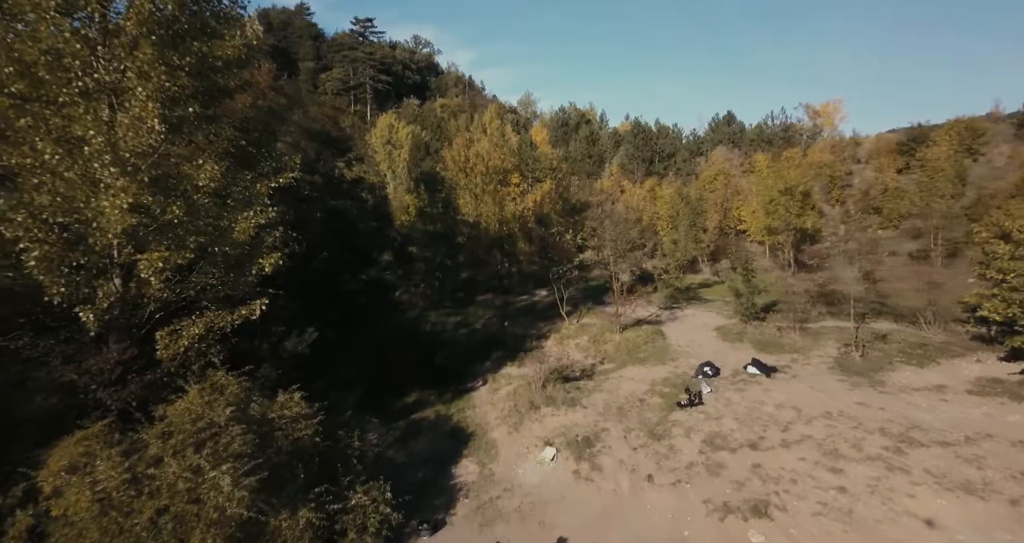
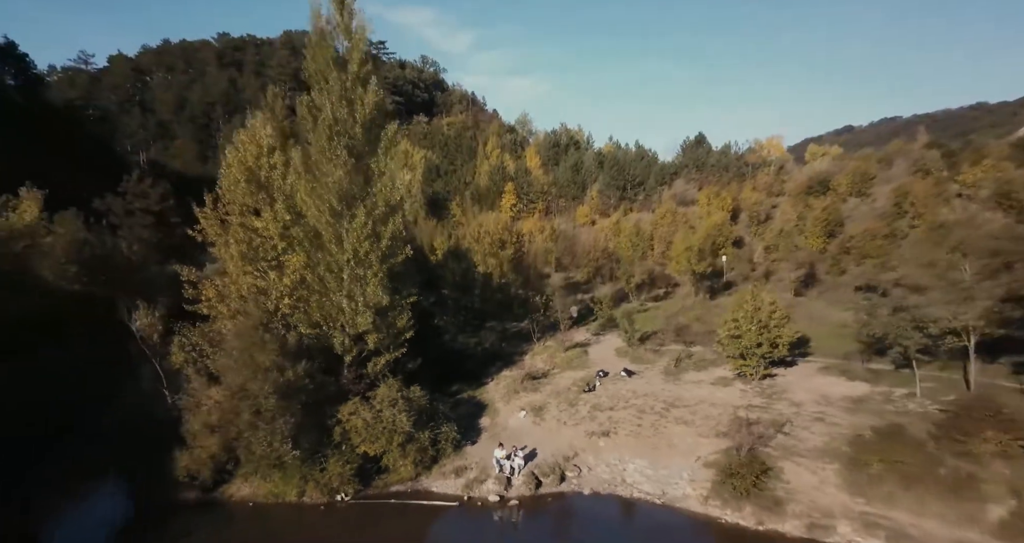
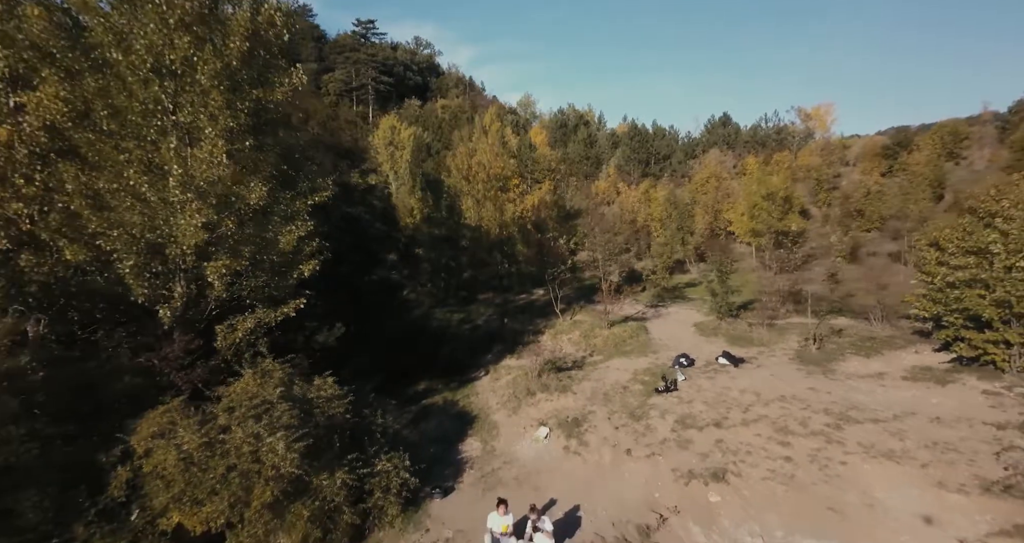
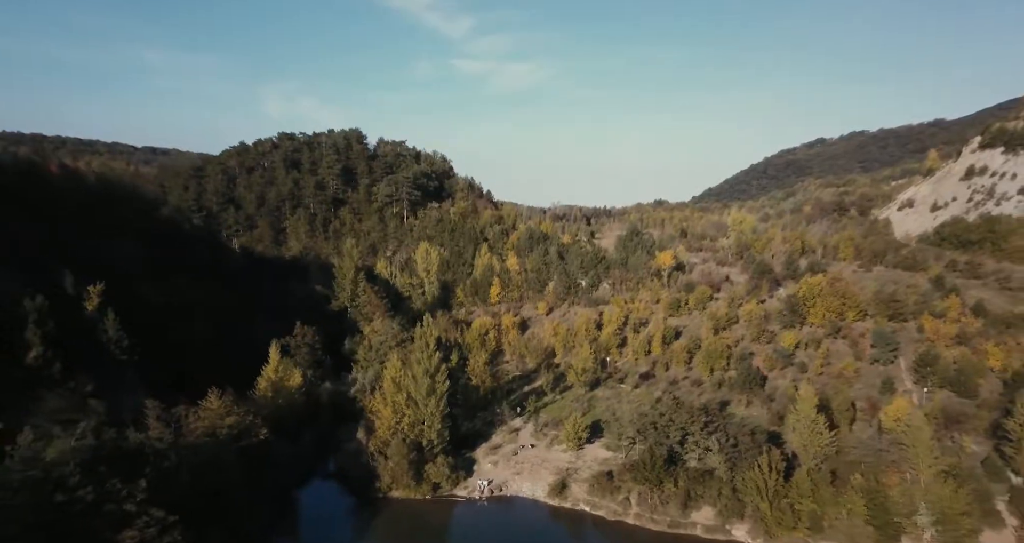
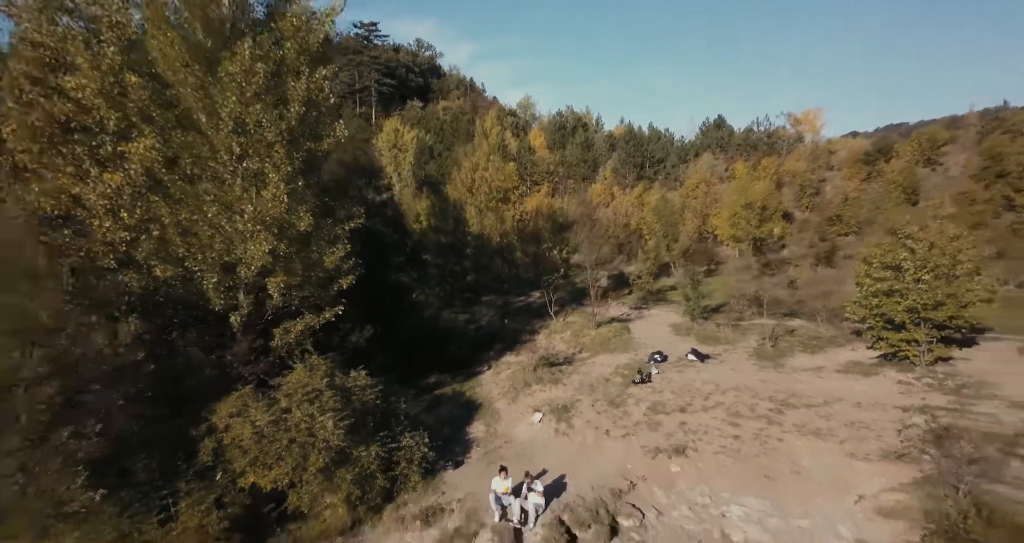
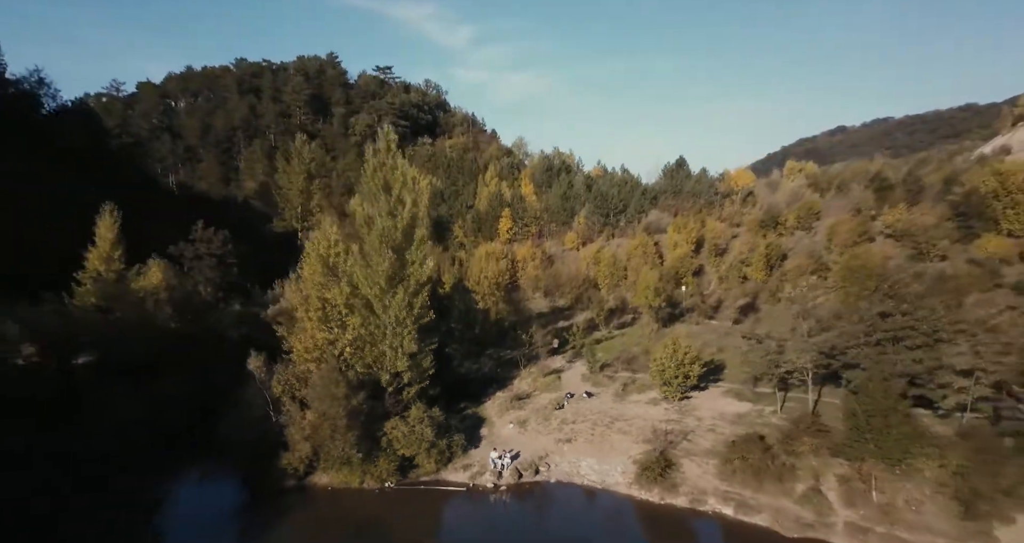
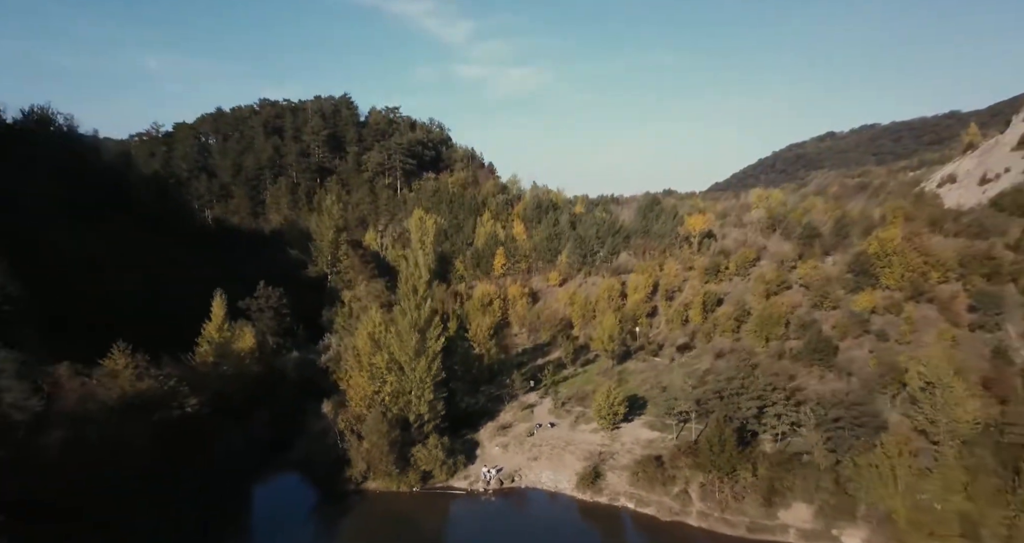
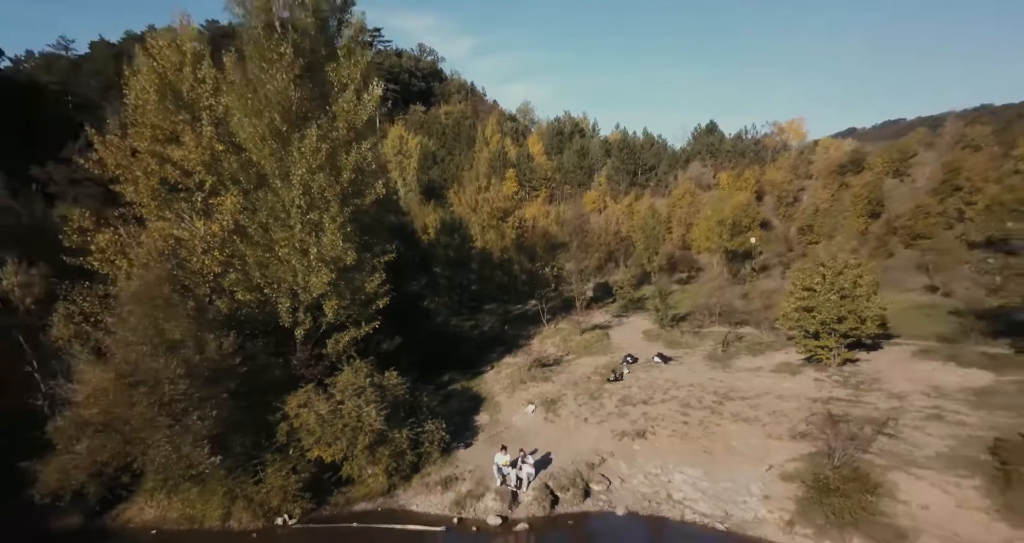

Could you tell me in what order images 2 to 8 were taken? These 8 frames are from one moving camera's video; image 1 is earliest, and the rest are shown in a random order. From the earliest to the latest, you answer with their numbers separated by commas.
3, 5, 8, 2, 6, 7, 4
